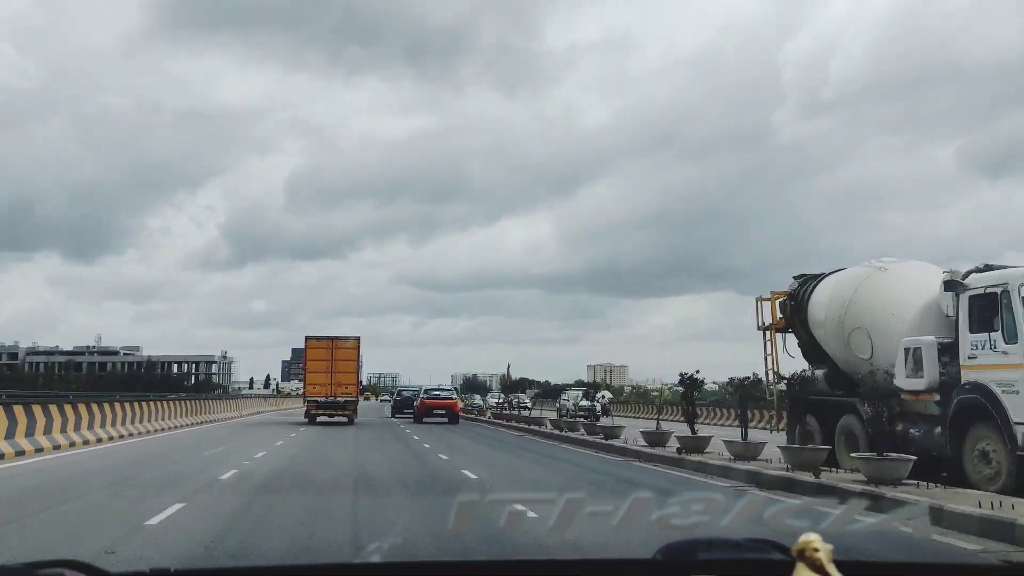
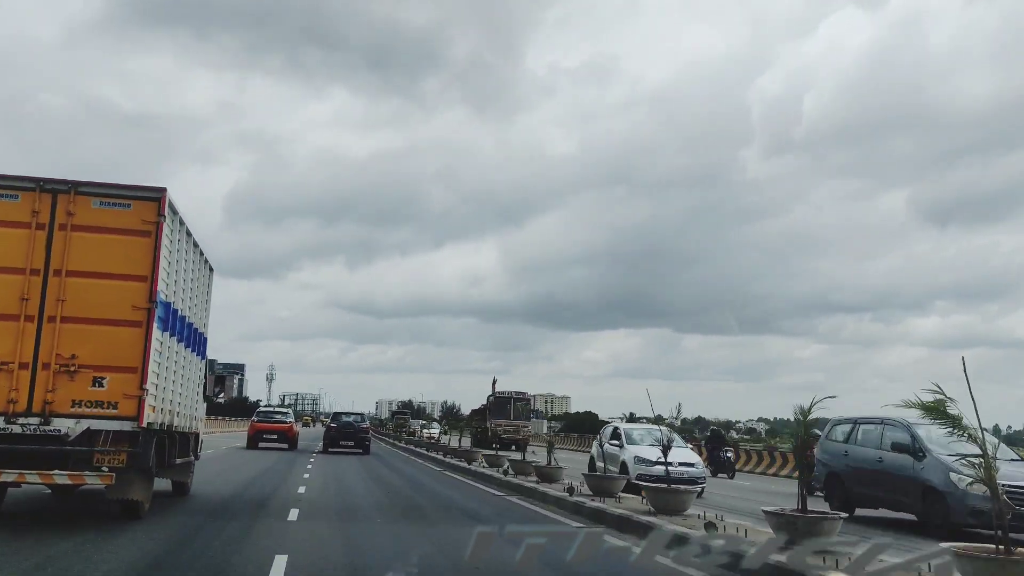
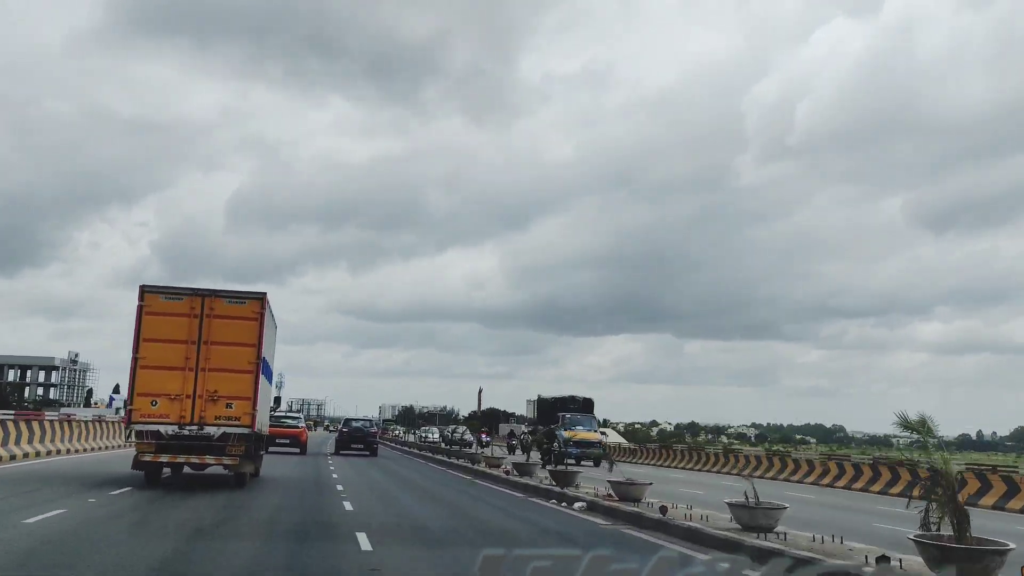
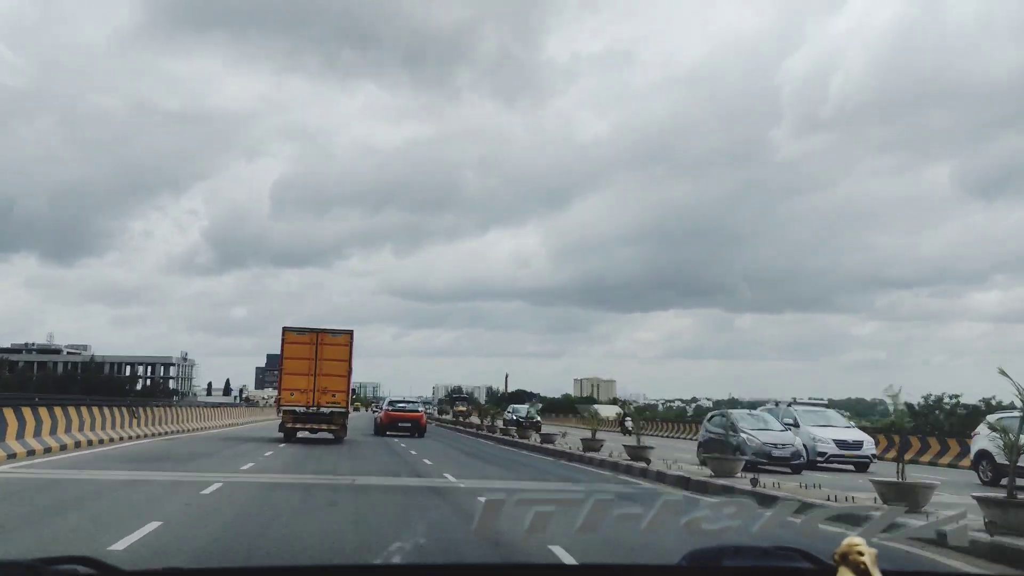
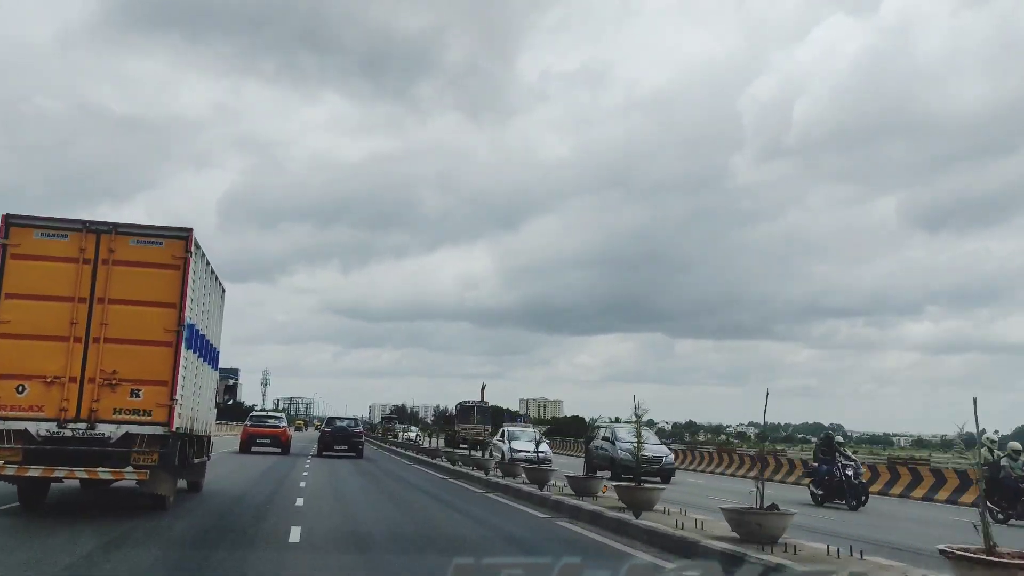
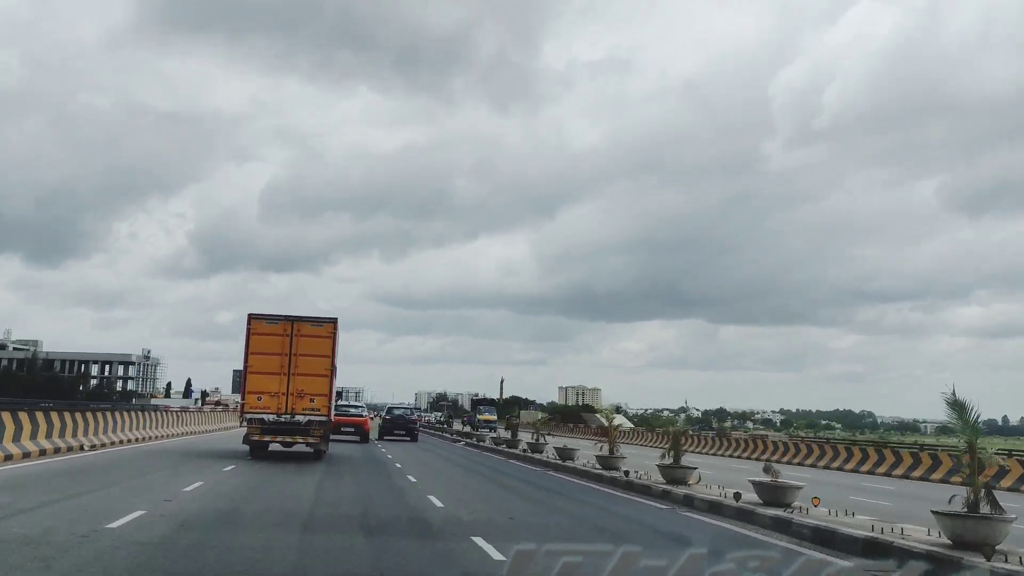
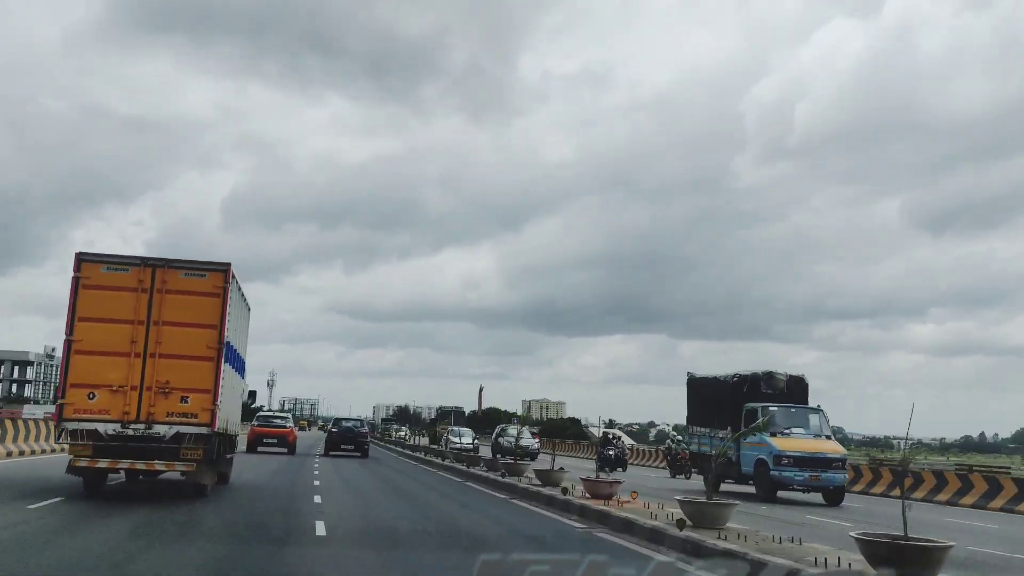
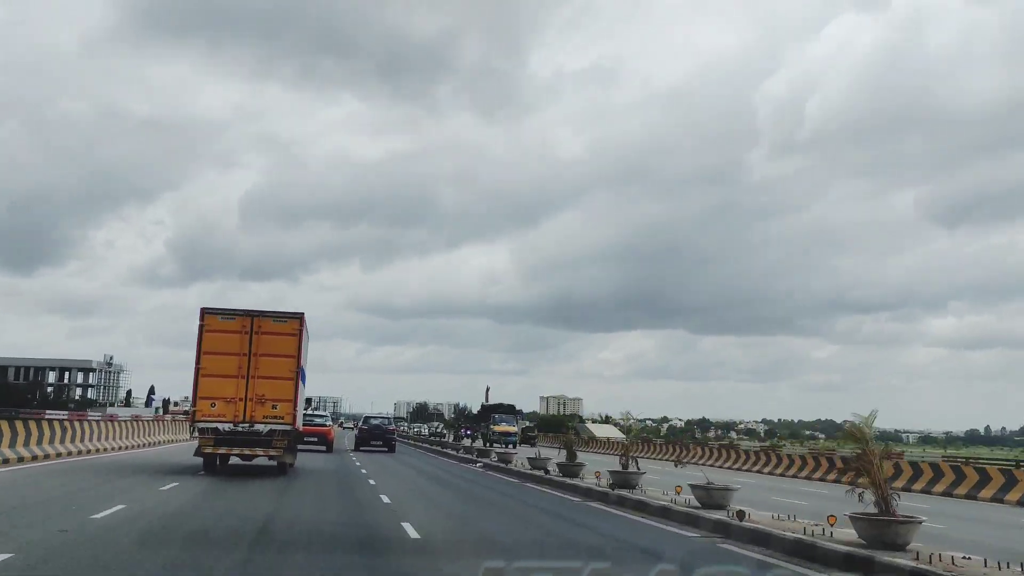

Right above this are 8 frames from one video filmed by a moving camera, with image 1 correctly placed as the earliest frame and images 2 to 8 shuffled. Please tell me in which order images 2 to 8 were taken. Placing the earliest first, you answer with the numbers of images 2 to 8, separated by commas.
4, 6, 8, 3, 7, 5, 2
